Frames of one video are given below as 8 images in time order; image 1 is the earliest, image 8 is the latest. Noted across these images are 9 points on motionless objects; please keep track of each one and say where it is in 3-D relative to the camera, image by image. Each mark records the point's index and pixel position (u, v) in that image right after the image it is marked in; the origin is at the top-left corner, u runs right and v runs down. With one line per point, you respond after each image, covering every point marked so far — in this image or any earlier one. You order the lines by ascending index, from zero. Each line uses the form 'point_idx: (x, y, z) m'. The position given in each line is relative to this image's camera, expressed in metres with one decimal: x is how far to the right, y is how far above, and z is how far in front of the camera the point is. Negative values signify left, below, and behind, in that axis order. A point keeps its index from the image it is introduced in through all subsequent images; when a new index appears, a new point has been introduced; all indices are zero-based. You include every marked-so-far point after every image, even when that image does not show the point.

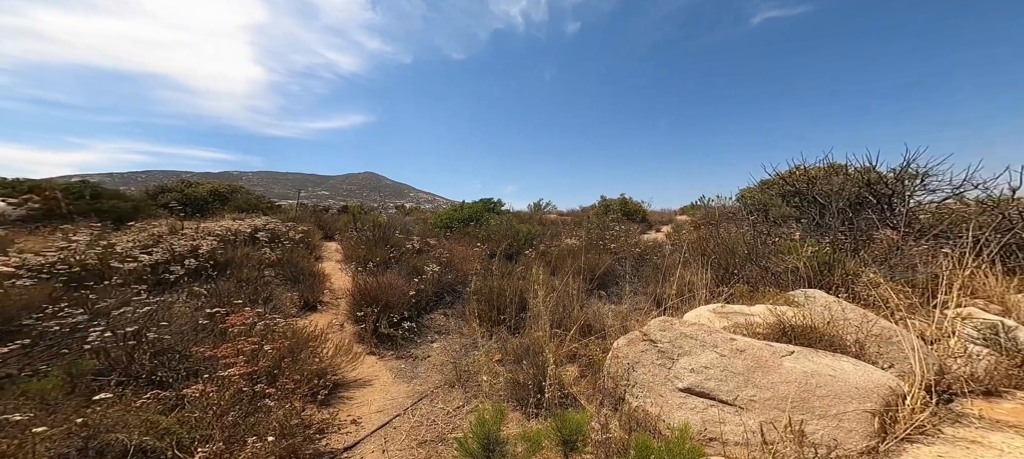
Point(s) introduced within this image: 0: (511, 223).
0: (-0.1, +0.1, +7.6) m
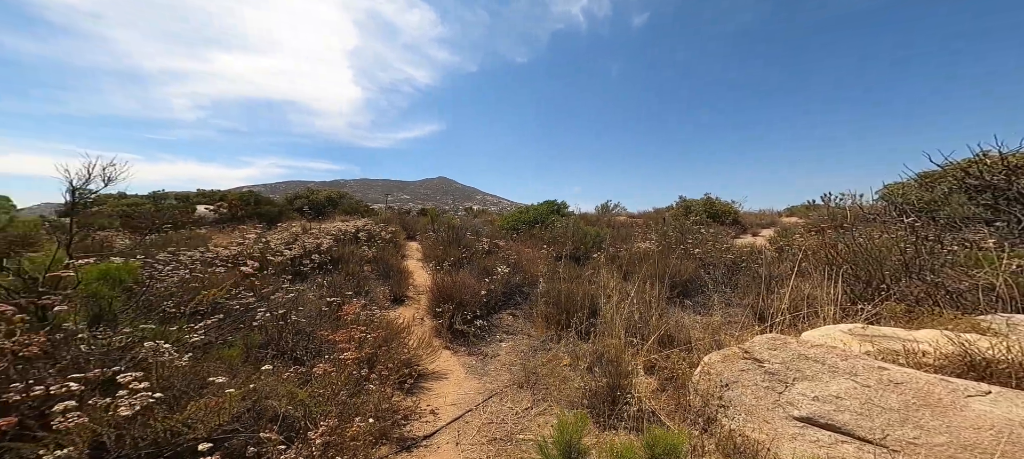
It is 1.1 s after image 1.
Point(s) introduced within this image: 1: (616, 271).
0: (+1.4, +0.1, +7.5) m
1: (+1.4, -0.5, +4.7) m
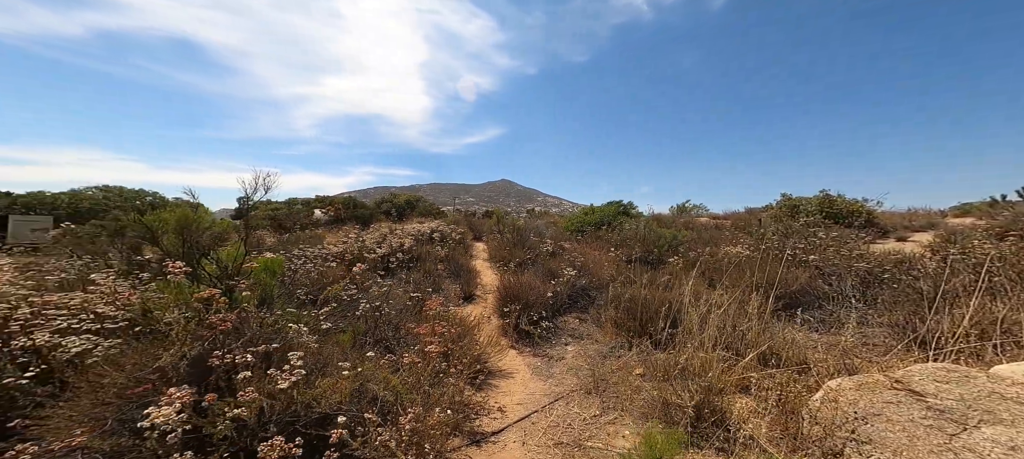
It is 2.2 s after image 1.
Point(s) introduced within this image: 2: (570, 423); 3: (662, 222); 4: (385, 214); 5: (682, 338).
0: (+2.7, 0.0, +7.2) m
1: (+2.2, -0.6, +4.3) m
2: (+0.5, -1.5, +2.9) m
3: (+3.9, +0.2, +9.2) m
4: (-4.6, +0.6, +13.3) m
5: (+1.4, -0.9, +3.0) m
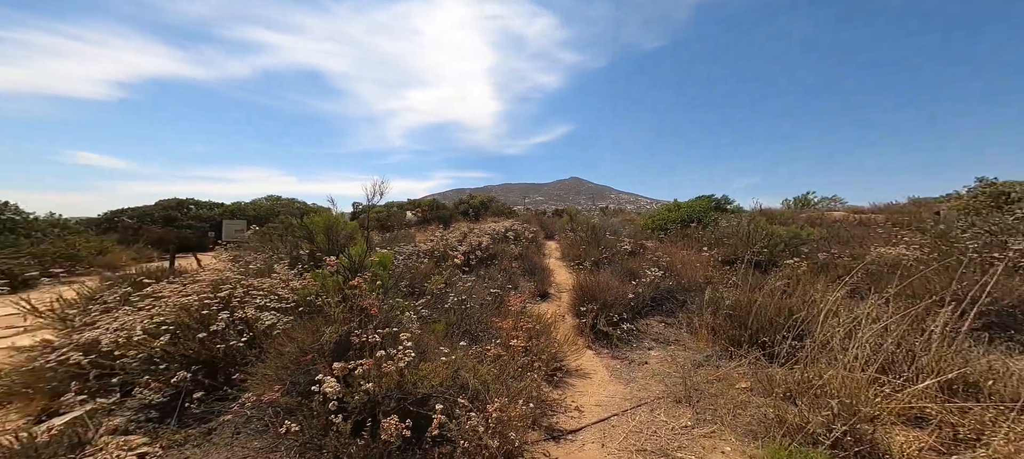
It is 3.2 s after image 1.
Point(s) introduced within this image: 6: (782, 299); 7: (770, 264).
0: (+4.2, +0.1, +6.4) m
1: (+3.1, -0.5, +3.7) m
2: (+1.1, -1.5, +2.6) m
3: (+5.7, +0.3, +8.2) m
4: (-1.8, +0.5, +13.8) m
5: (+2.1, -0.9, +2.6) m
6: (+2.7, -0.7, +3.7) m
7: (+3.5, -0.5, +5.1) m
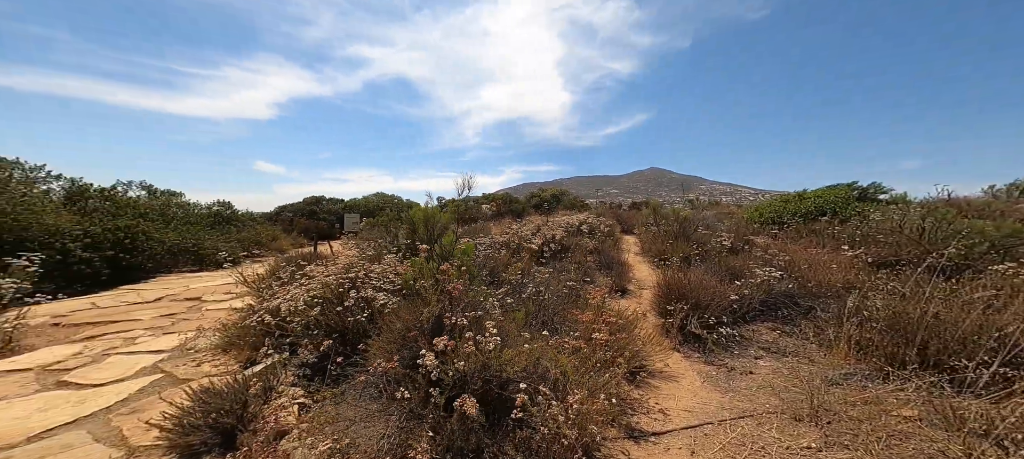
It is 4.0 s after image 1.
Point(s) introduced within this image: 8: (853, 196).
0: (+5.1, +0.2, +5.4) m
1: (+3.6, -0.5, +3.0) m
2: (+1.4, -1.4, +2.3) m
3: (+6.9, +0.4, +7.0) m
4: (+0.5, +0.7, +13.8) m
5: (+2.3, -0.8, +2.1) m
6: (+3.1, -0.6, +3.1) m
7: (+4.2, -0.4, +4.3) m
8: (+6.1, +0.7, +7.7) m
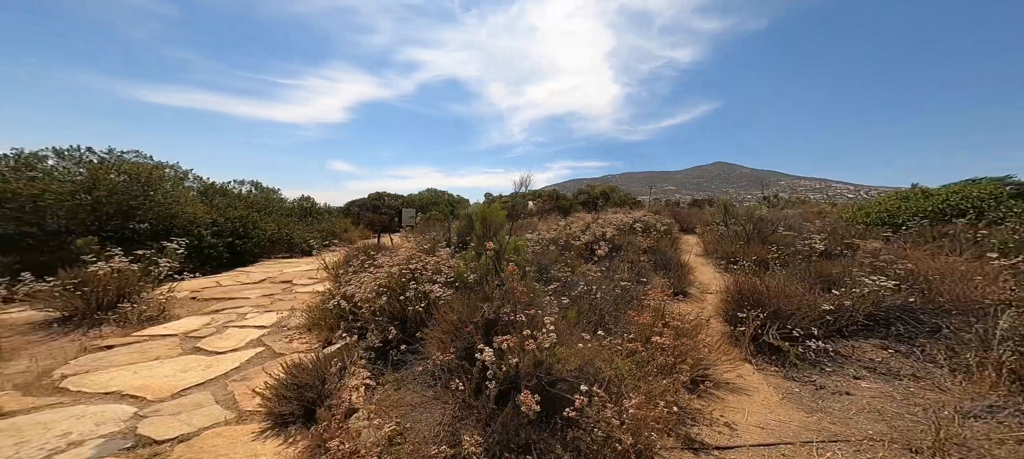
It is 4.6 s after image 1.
0: (+5.7, +0.2, +4.8) m
1: (+3.9, -0.5, +2.6) m
2: (+1.7, -1.4, +2.2) m
3: (+7.7, +0.4, +6.0) m
4: (+2.4, +0.9, +13.7) m
5: (+2.5, -0.8, +1.9) m
6: (+3.4, -0.6, +2.7) m
7: (+4.7, -0.4, +3.8) m
8: (+7.1, +0.7, +6.9) m
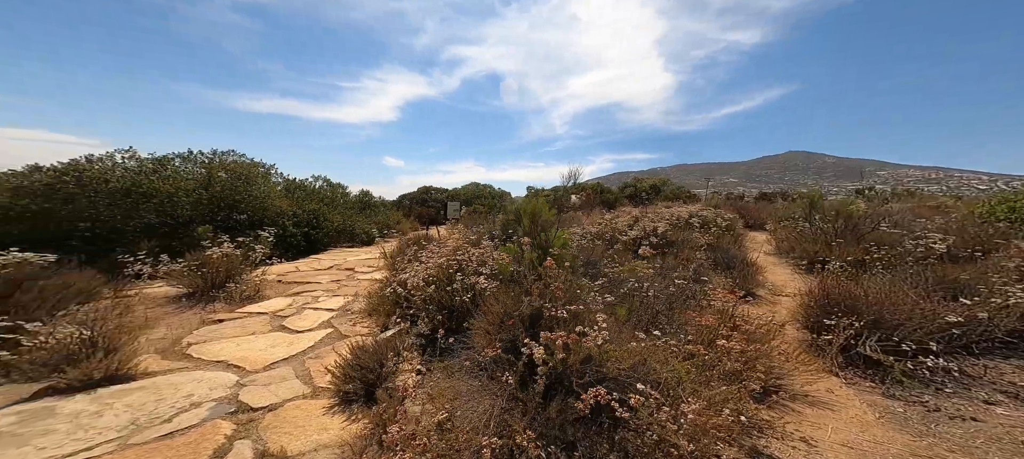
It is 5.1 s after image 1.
0: (+5.8, +0.3, +4.4) m
1: (+3.7, -0.4, +2.5) m
2: (+1.4, -1.3, +2.4) m
3: (+7.9, +0.5, +5.4) m
4: (+3.7, +1.1, +13.7) m
5: (+2.2, -0.7, +1.9) m
6: (+3.2, -0.5, +2.7) m
7: (+4.6, -0.3, +3.5) m
8: (+7.4, +0.8, +6.3) m
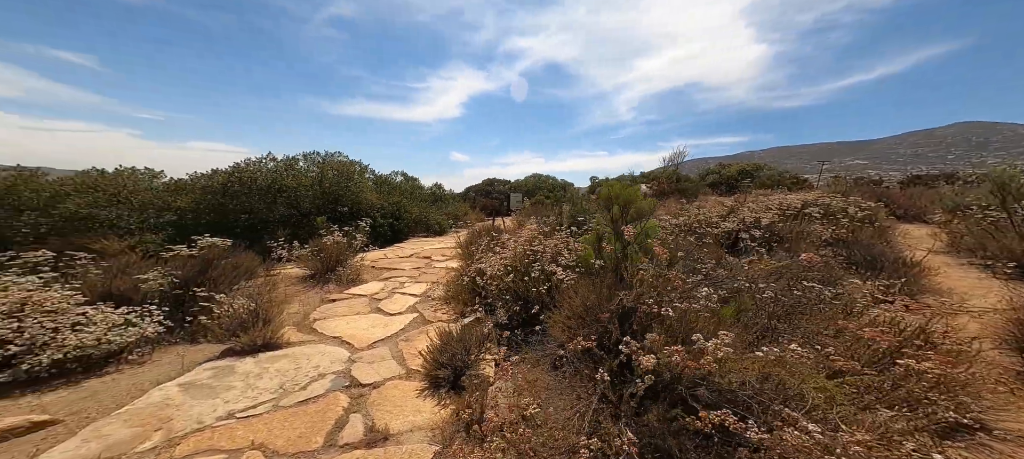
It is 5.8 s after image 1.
0: (+5.3, +0.4, +3.3) m
1: (+2.8, -0.3, +1.9) m
2: (+0.6, -1.2, +2.3) m
3: (+7.6, +0.6, +3.8) m
4: (+5.2, +1.4, +12.8) m
5: (+1.3, -0.7, +1.7) m
6: (+2.4, -0.5, +2.1) m
7: (+4.0, -0.2, +2.7) m
8: (+7.2, +1.0, +4.8) m
